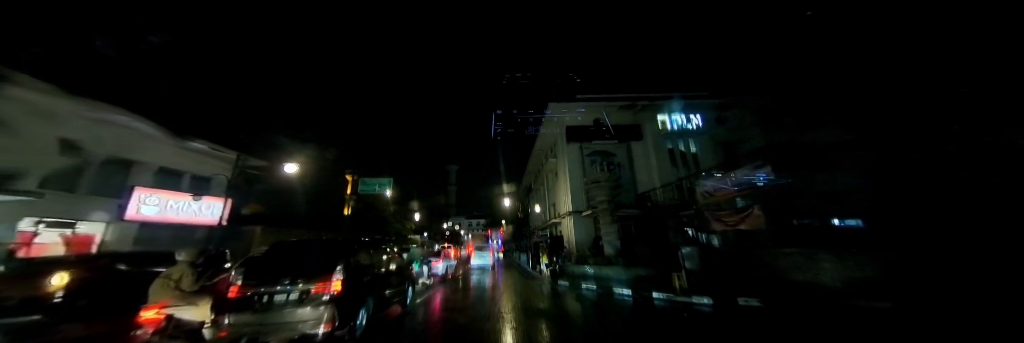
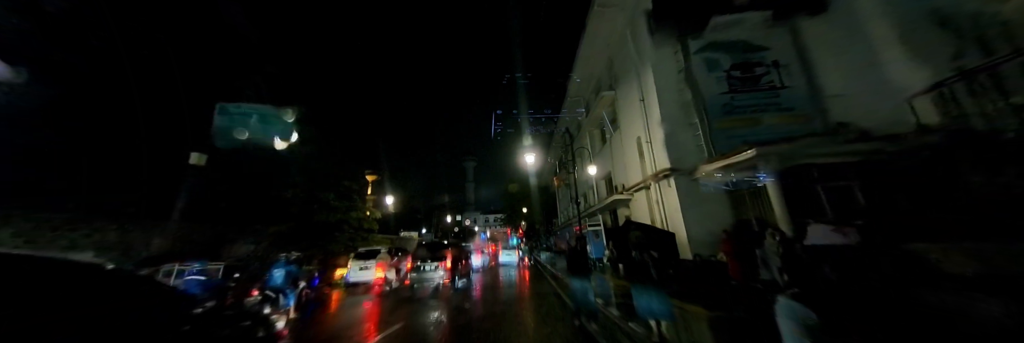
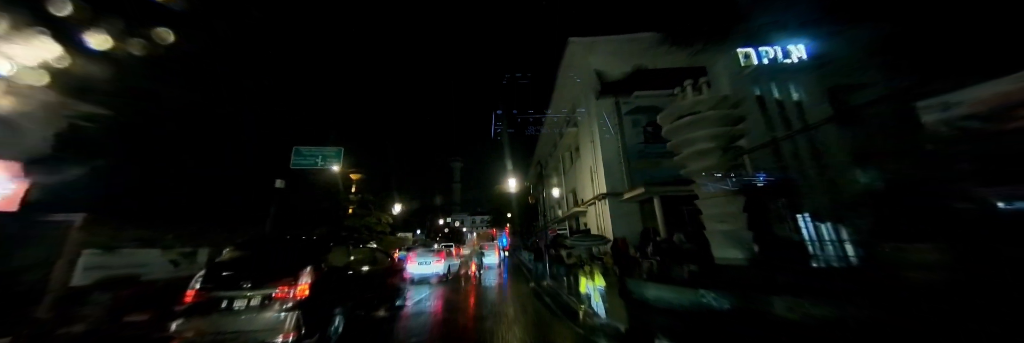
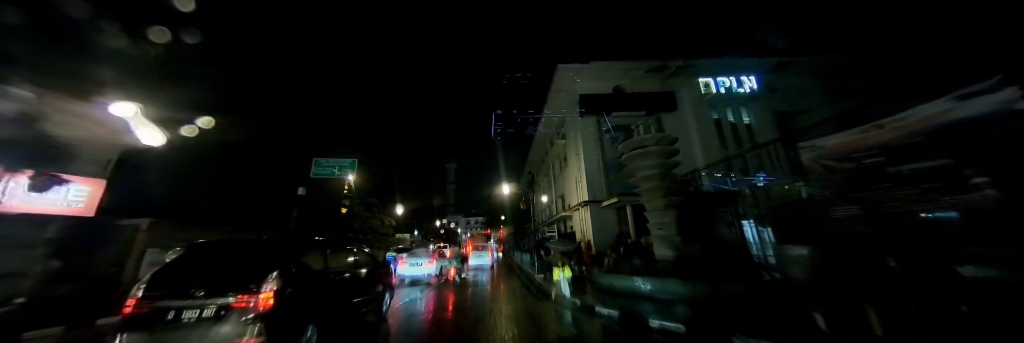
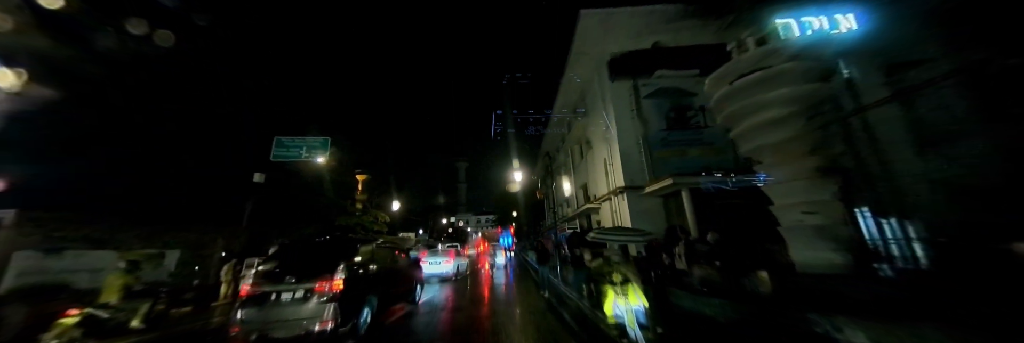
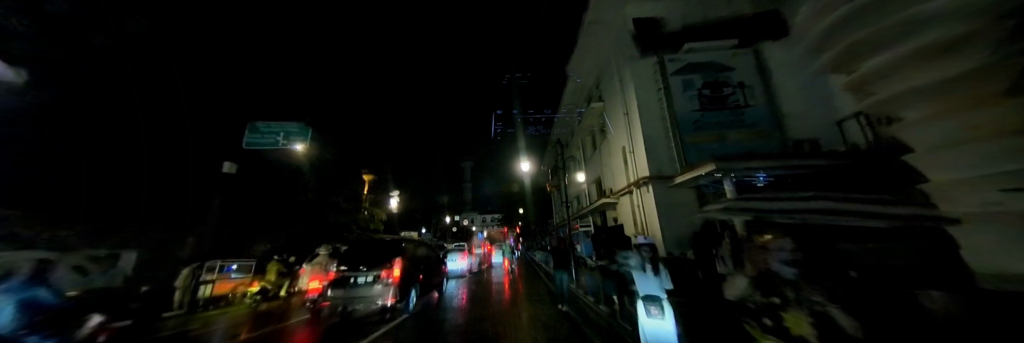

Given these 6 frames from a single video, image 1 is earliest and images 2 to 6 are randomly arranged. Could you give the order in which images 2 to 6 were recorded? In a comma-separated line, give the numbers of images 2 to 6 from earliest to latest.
4, 3, 5, 6, 2
